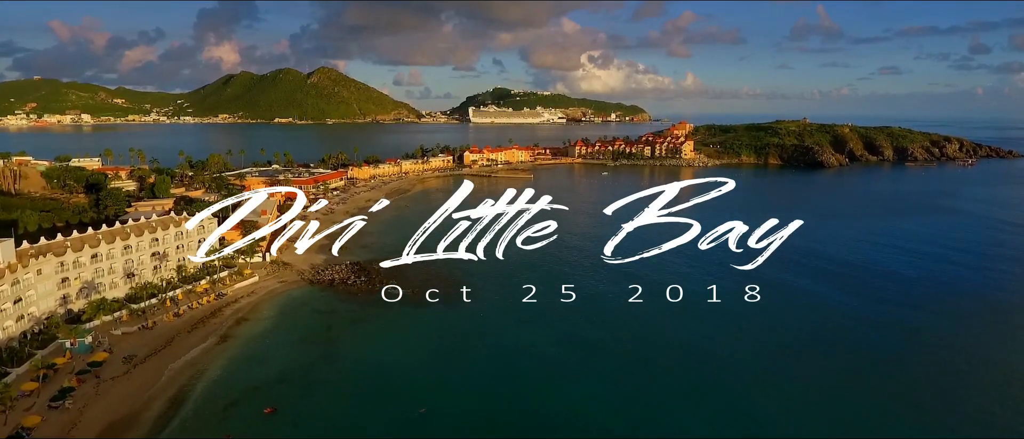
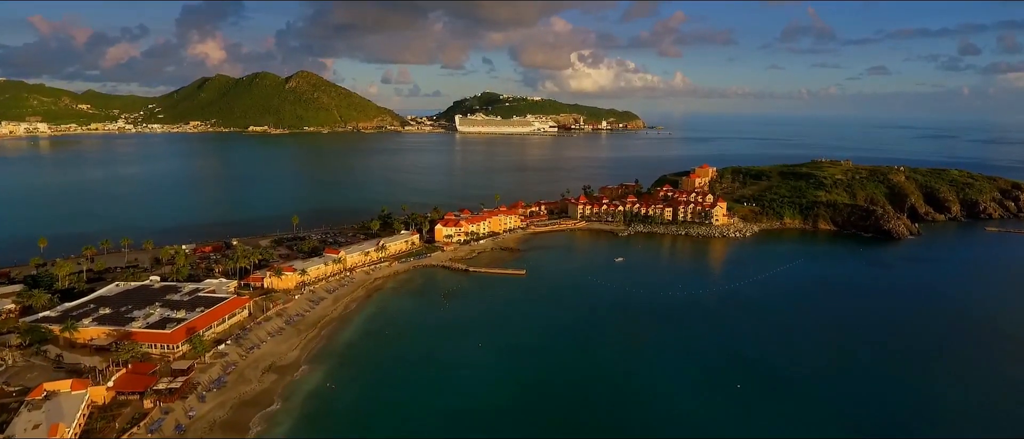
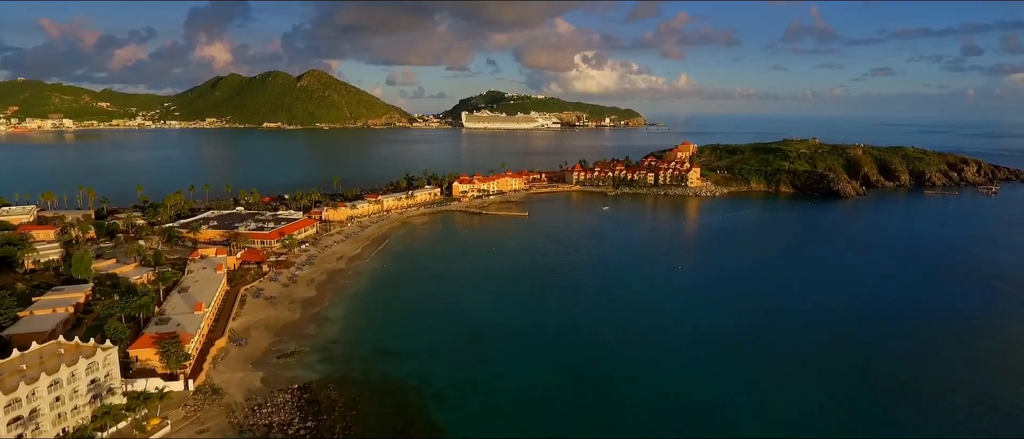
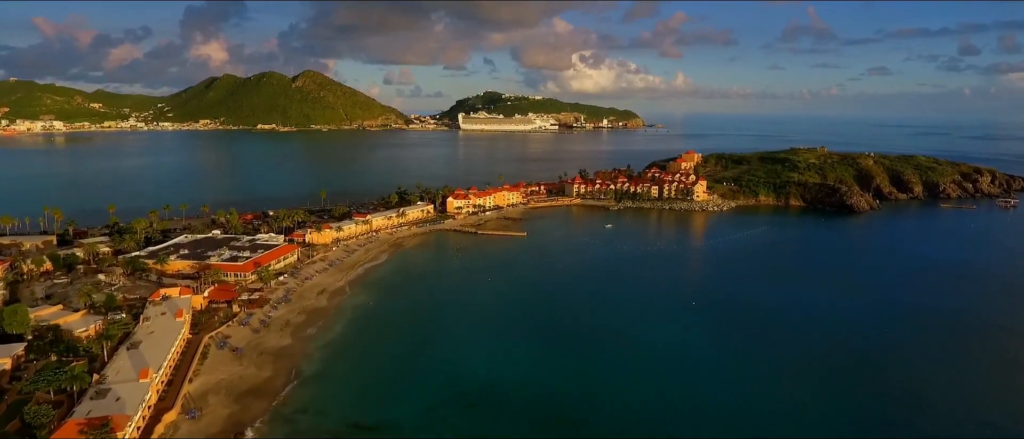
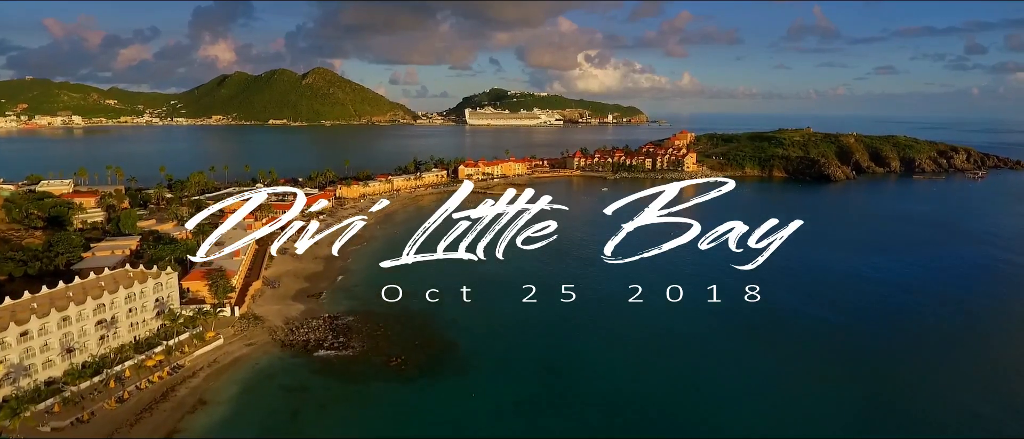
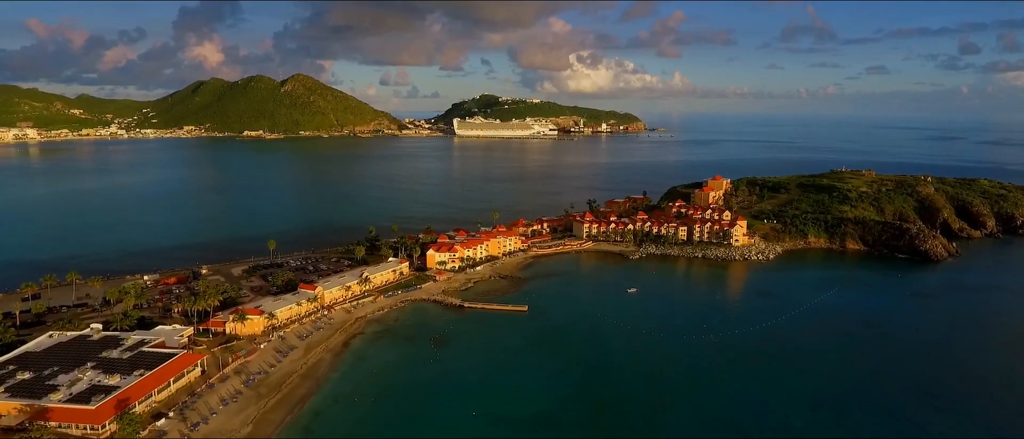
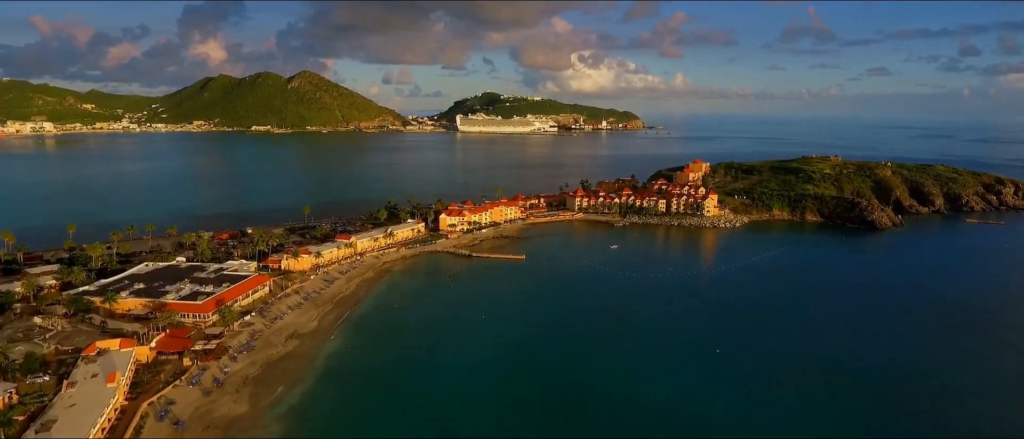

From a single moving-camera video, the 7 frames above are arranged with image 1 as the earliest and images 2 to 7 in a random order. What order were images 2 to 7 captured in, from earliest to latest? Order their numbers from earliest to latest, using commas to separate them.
5, 3, 4, 7, 2, 6
